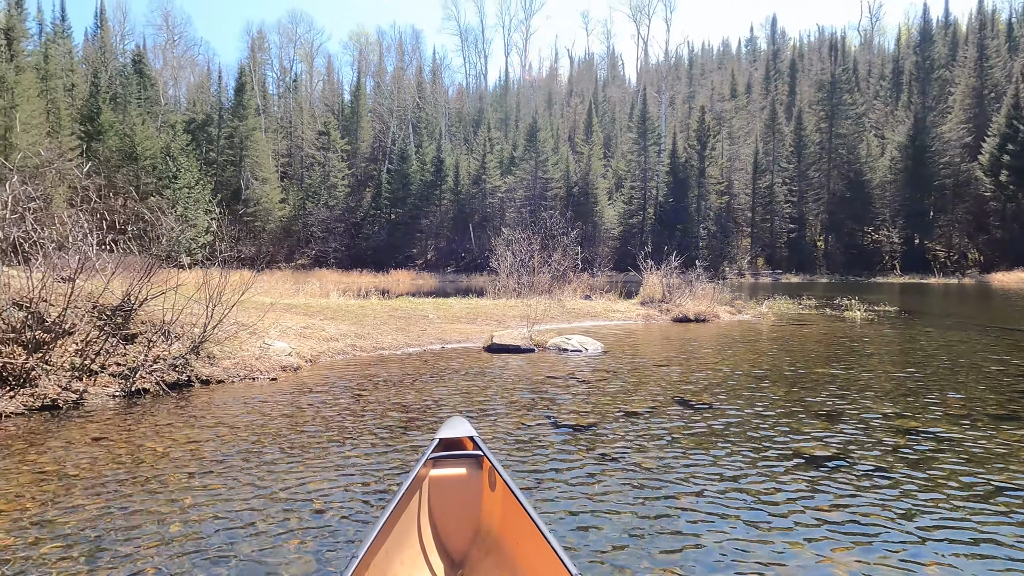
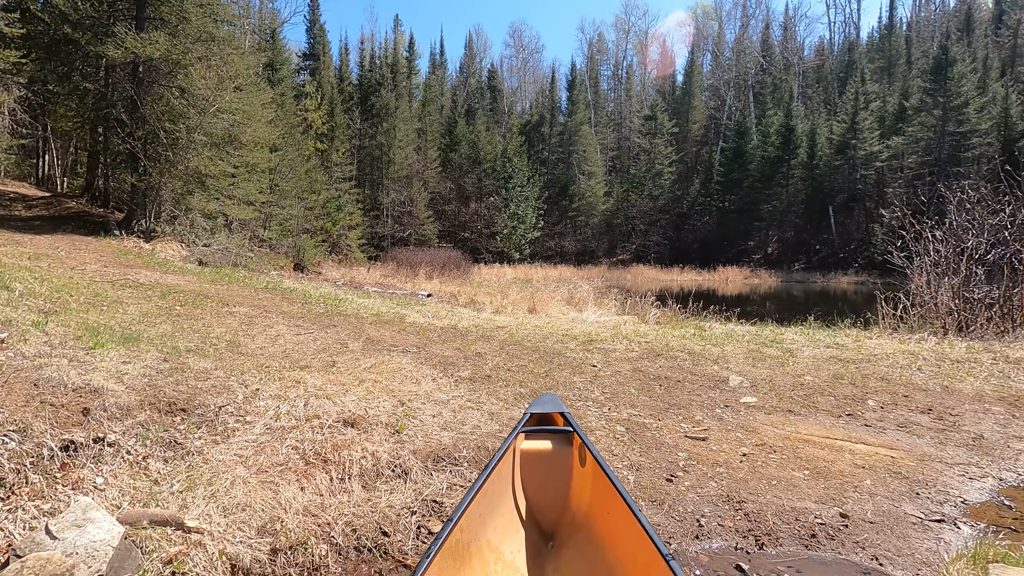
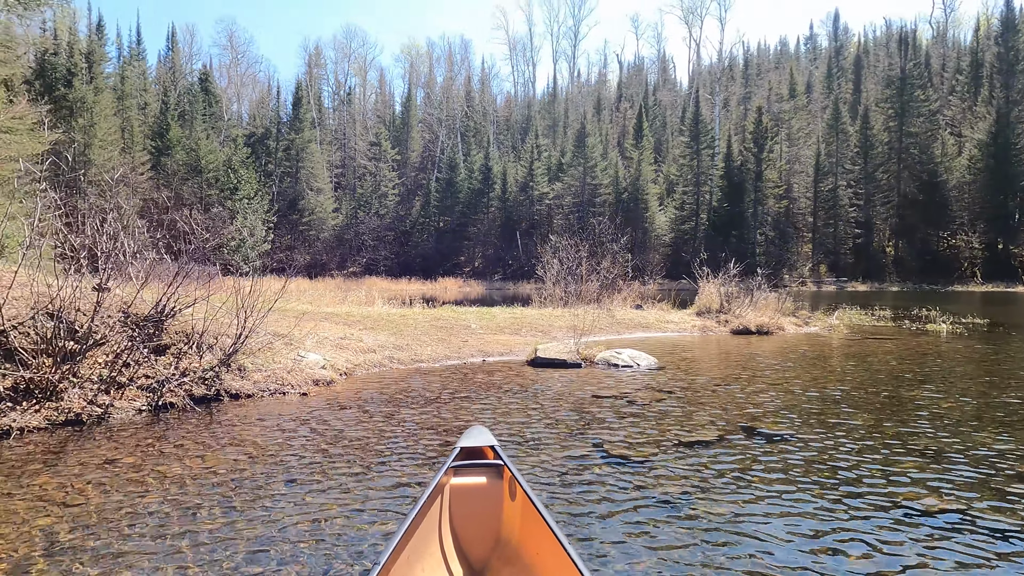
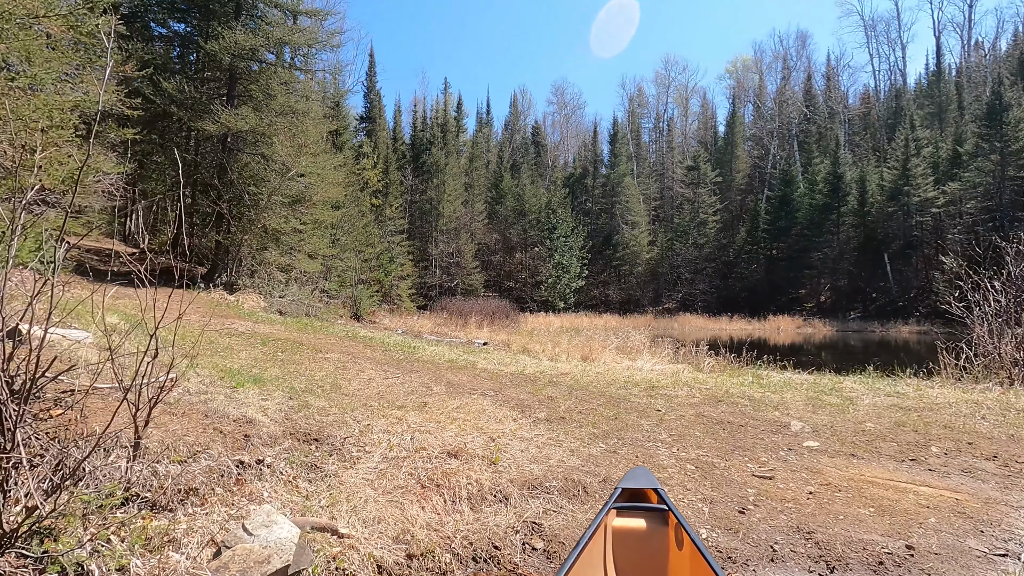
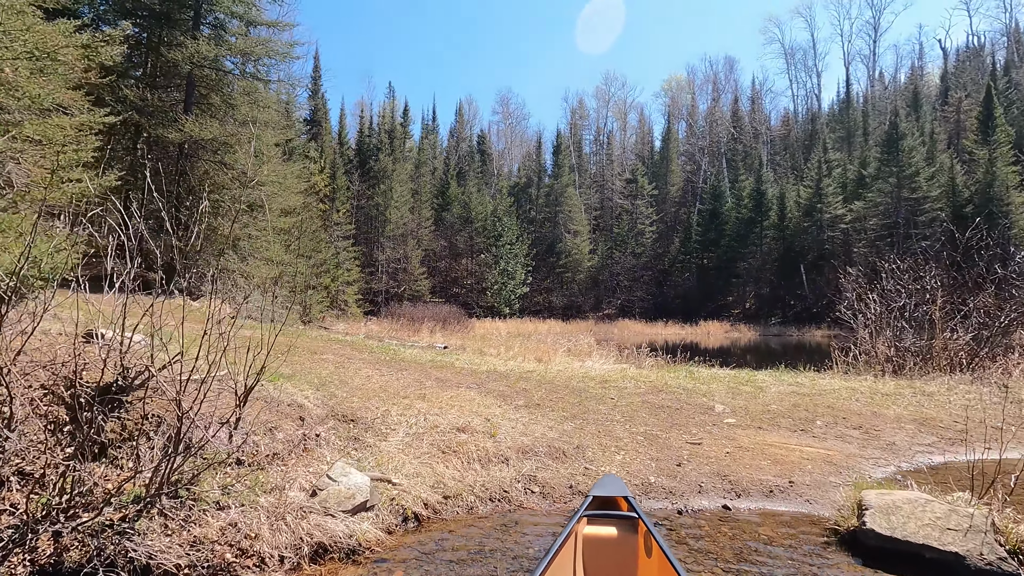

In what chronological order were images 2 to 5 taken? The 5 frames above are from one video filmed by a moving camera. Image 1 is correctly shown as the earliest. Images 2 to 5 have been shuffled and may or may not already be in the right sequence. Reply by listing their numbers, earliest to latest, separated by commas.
3, 5, 4, 2
